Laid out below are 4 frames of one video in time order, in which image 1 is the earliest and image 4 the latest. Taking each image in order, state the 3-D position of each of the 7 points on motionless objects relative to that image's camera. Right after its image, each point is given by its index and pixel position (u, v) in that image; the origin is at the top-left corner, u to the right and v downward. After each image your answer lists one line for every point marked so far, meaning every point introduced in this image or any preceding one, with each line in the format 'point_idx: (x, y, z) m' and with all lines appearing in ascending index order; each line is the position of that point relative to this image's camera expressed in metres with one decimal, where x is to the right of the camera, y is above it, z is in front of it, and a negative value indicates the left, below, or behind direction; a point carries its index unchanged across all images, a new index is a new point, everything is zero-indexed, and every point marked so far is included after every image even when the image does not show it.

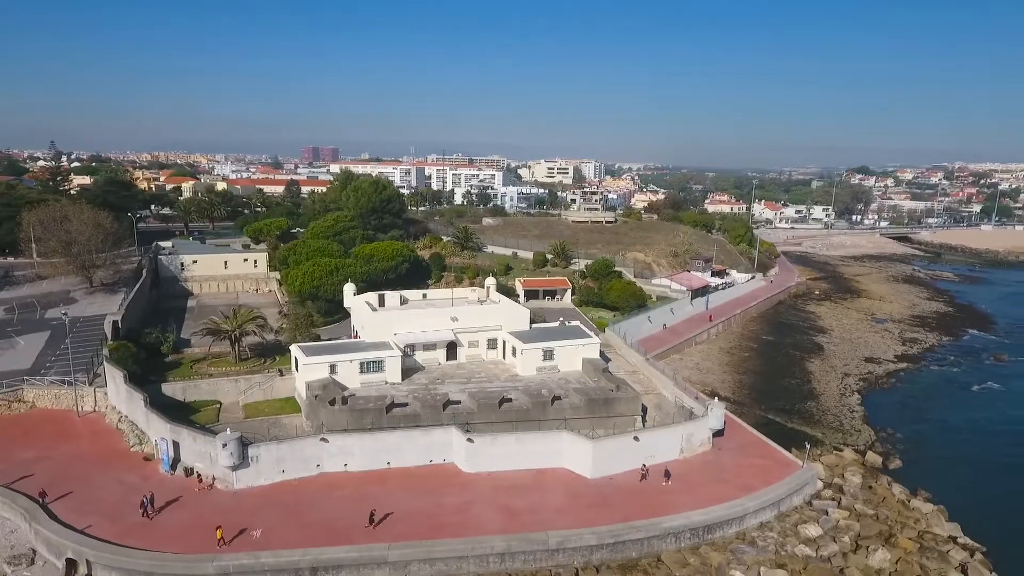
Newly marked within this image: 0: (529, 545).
0: (+0.5, -7.6, +18.7) m
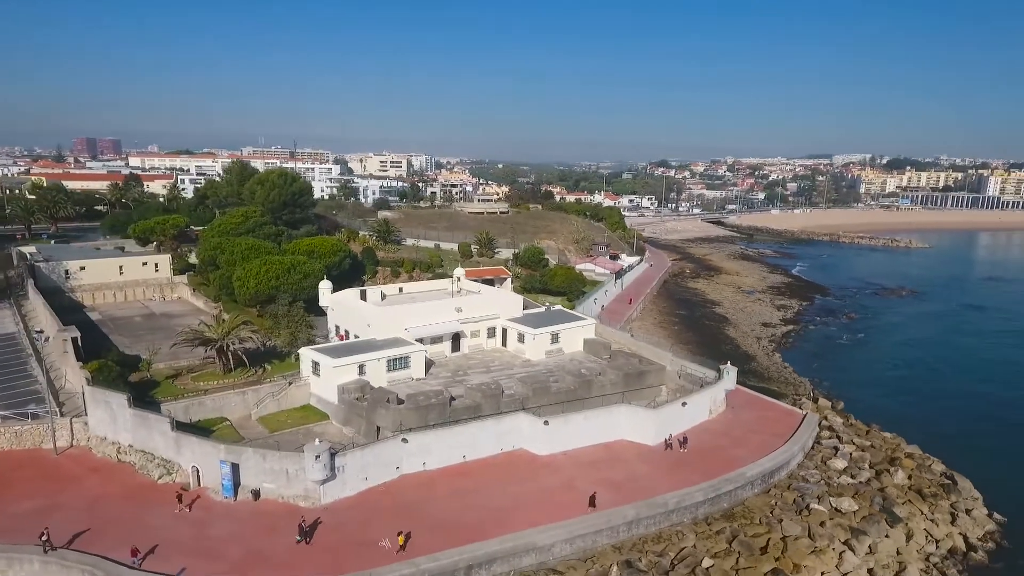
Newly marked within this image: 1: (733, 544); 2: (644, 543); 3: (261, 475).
0: (+4.4, -6.9, +19.8) m
1: (+6.8, -7.9, +19.5) m
2: (+4.1, -7.9, +19.5) m
3: (-7.8, -5.8, +19.8) m
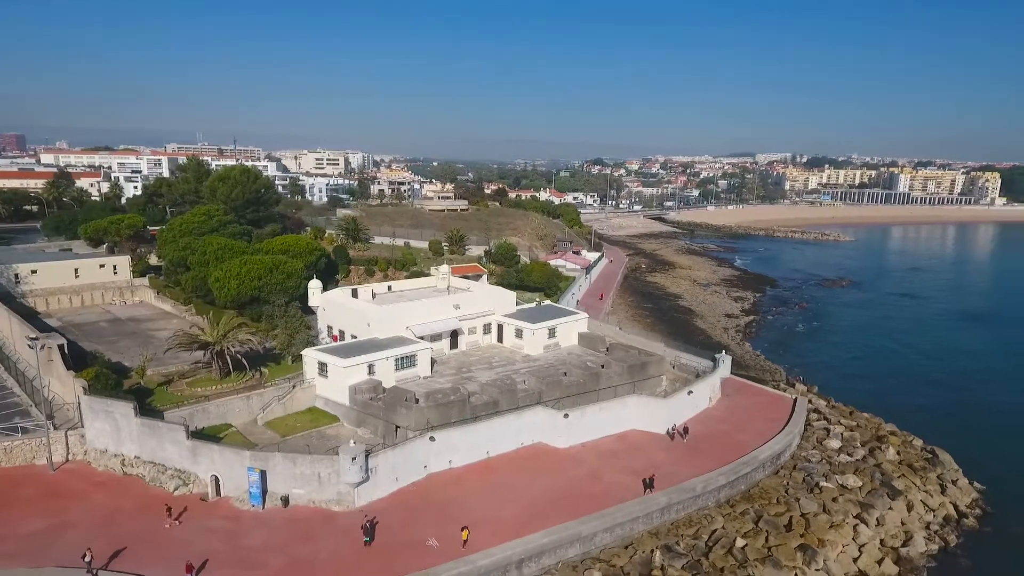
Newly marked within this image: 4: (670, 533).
0: (+5.5, -6.7, +20.4) m
1: (+7.9, -7.5, +20.3) m
2: (+5.2, -7.6, +20.1) m
3: (-6.7, -5.8, +19.1) m
4: (+4.9, -7.7, +19.8) m
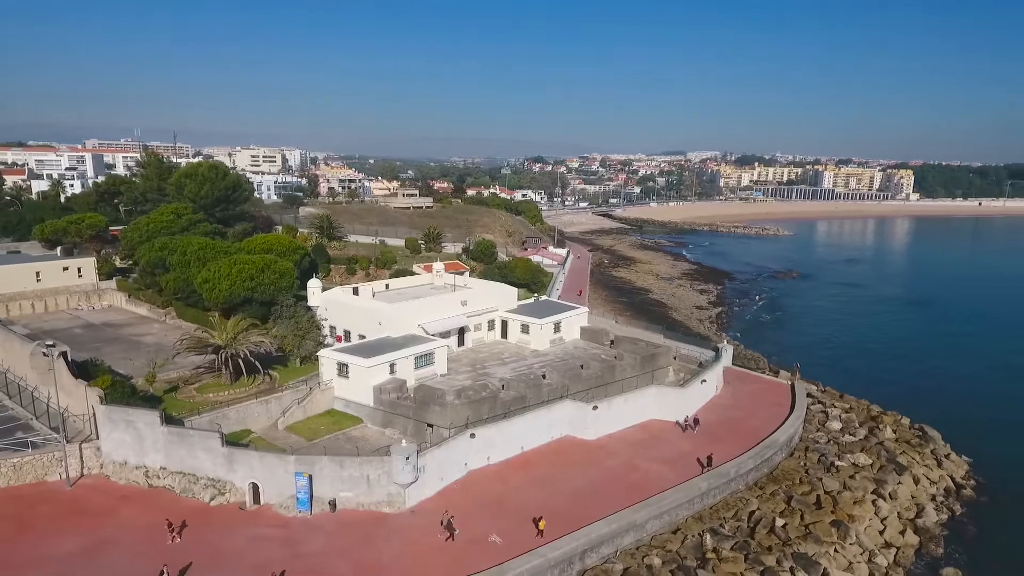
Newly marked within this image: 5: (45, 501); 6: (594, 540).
0: (+6.9, -6.4, +21.1) m
1: (+9.4, -7.2, +21.2) m
2: (+6.7, -7.3, +20.7) m
3: (-5.1, -5.7, +18.5) m
4: (+6.4, -7.4, +20.4) m
5: (-13.5, -6.1, +18.3) m
6: (+2.2, -7.0, +17.7) m
